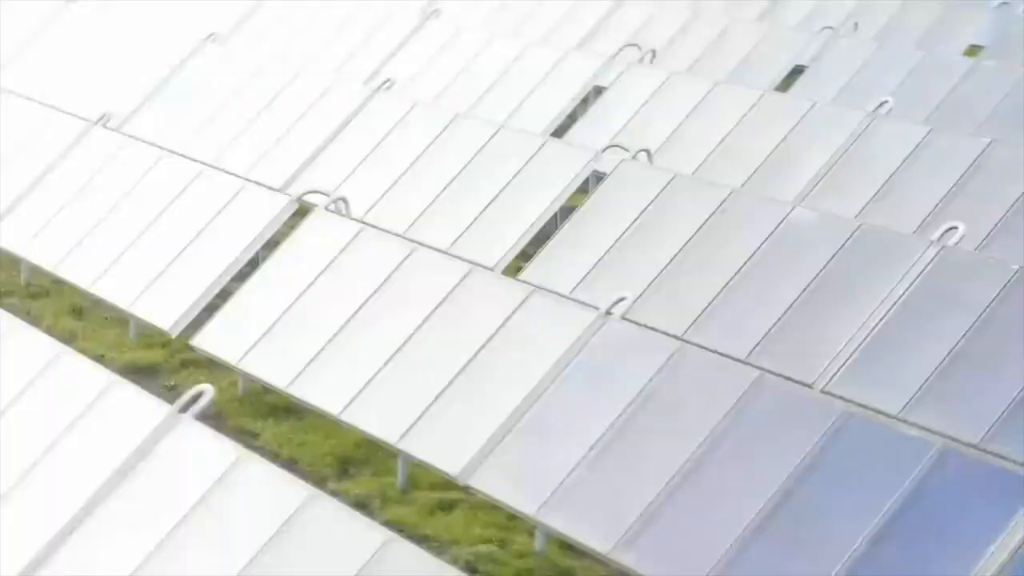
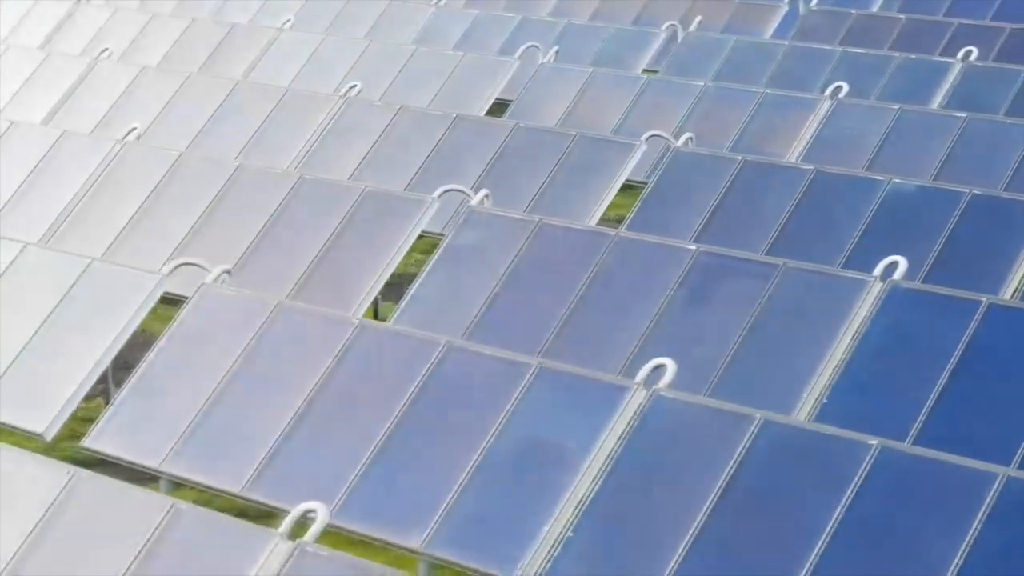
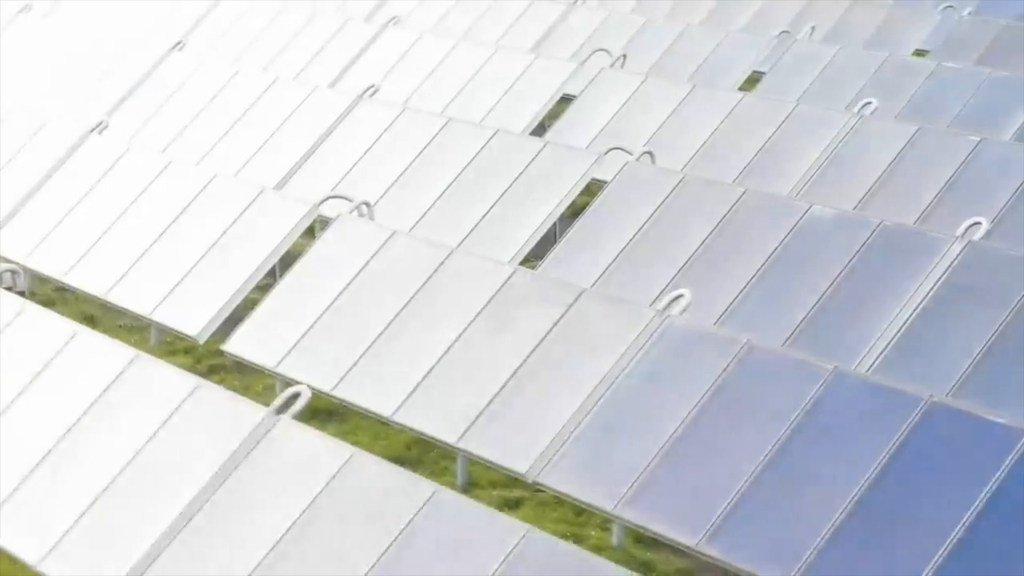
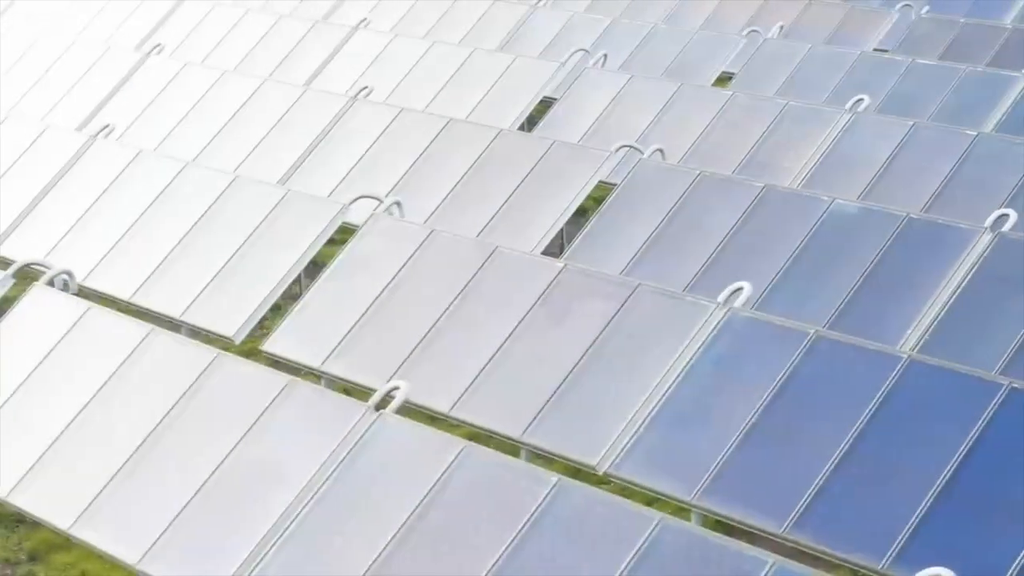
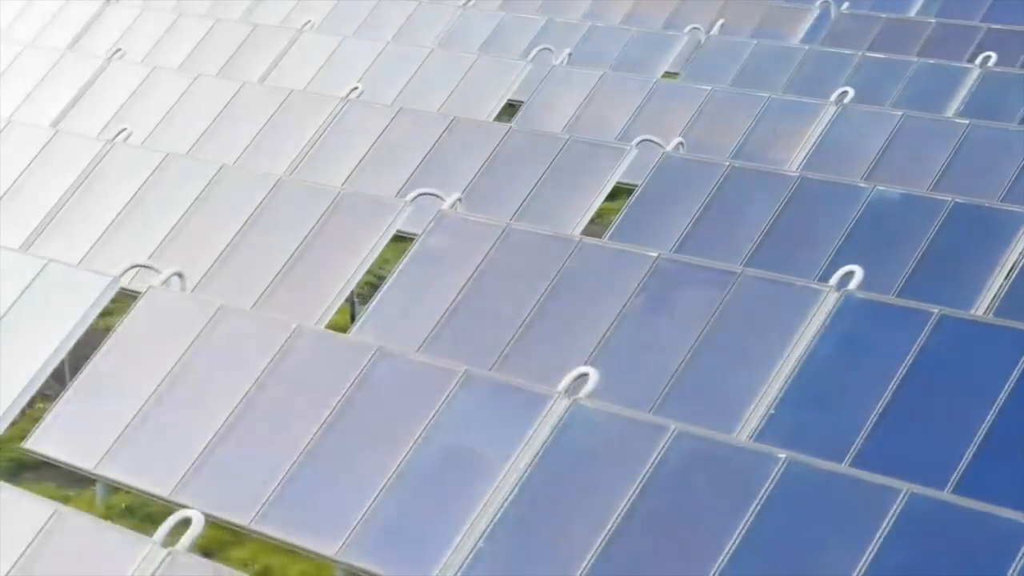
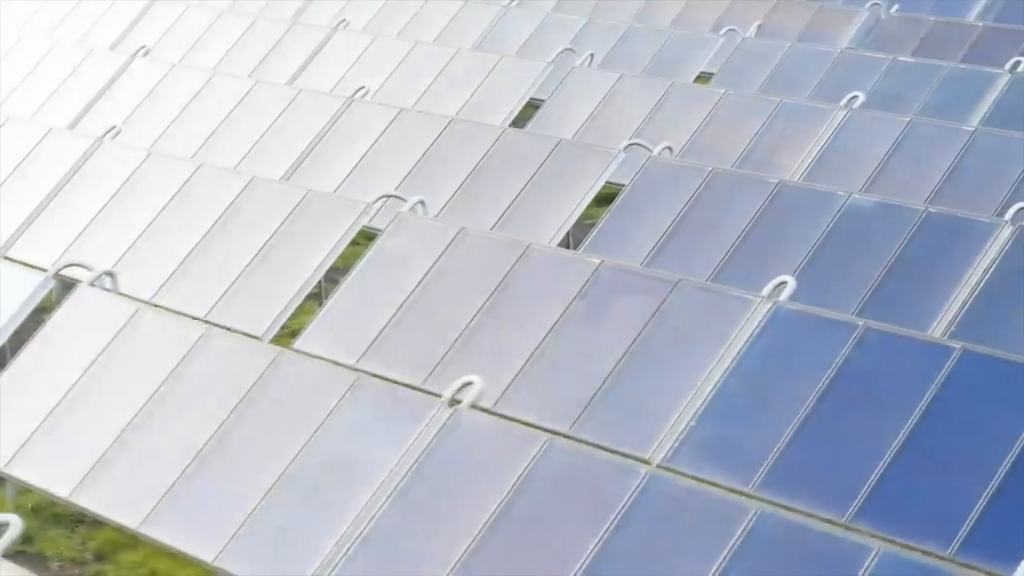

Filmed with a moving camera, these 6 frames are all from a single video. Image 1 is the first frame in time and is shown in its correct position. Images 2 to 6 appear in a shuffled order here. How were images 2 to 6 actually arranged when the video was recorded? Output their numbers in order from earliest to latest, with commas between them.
3, 4, 6, 5, 2
